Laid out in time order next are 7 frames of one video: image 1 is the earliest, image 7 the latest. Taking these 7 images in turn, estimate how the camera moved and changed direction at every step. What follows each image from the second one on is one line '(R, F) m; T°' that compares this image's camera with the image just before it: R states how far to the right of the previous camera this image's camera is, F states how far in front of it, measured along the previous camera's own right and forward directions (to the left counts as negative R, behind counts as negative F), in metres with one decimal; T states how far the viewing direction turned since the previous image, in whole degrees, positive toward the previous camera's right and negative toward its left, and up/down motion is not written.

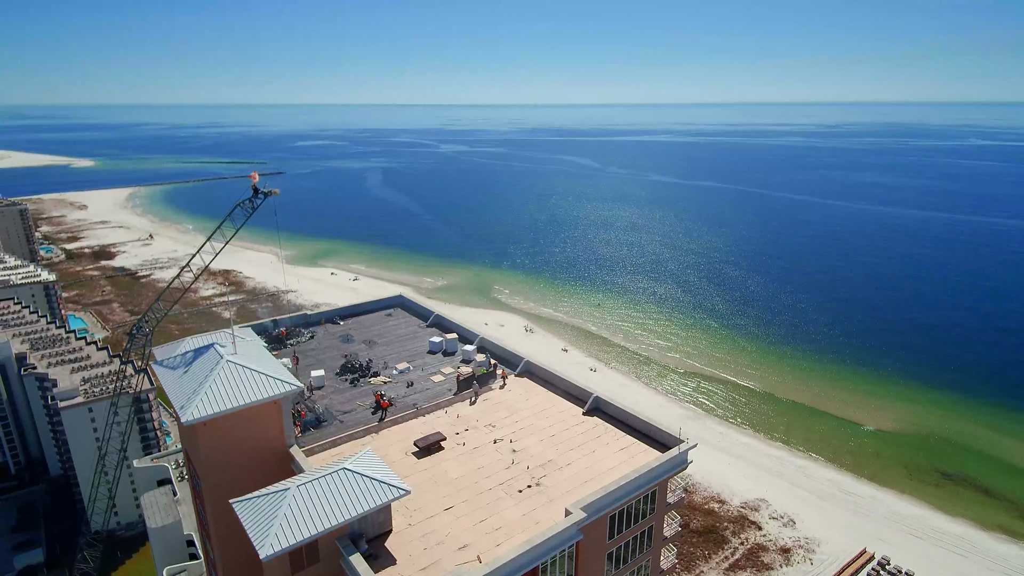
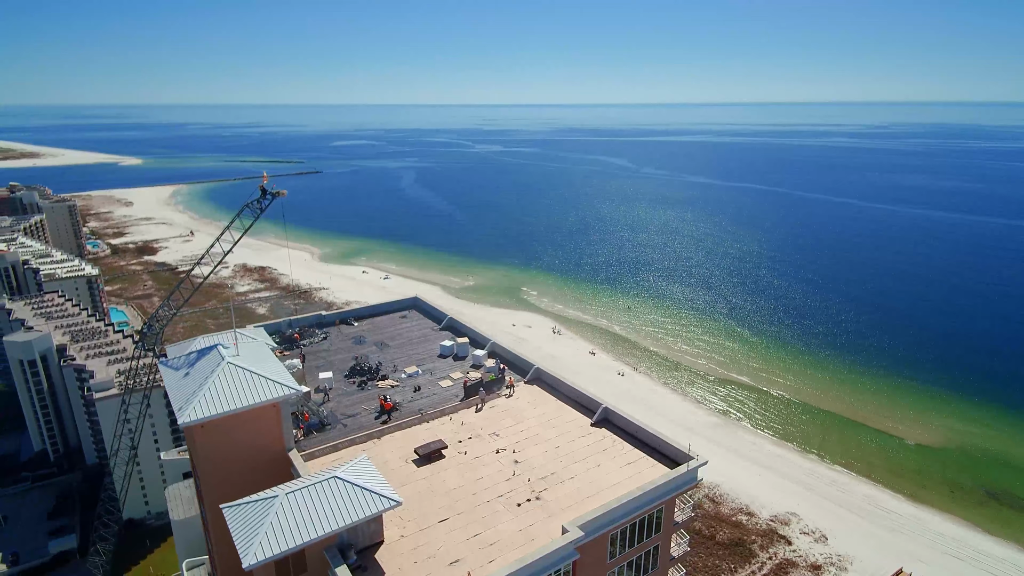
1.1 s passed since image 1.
(+0.6, +0.4) m; -3°
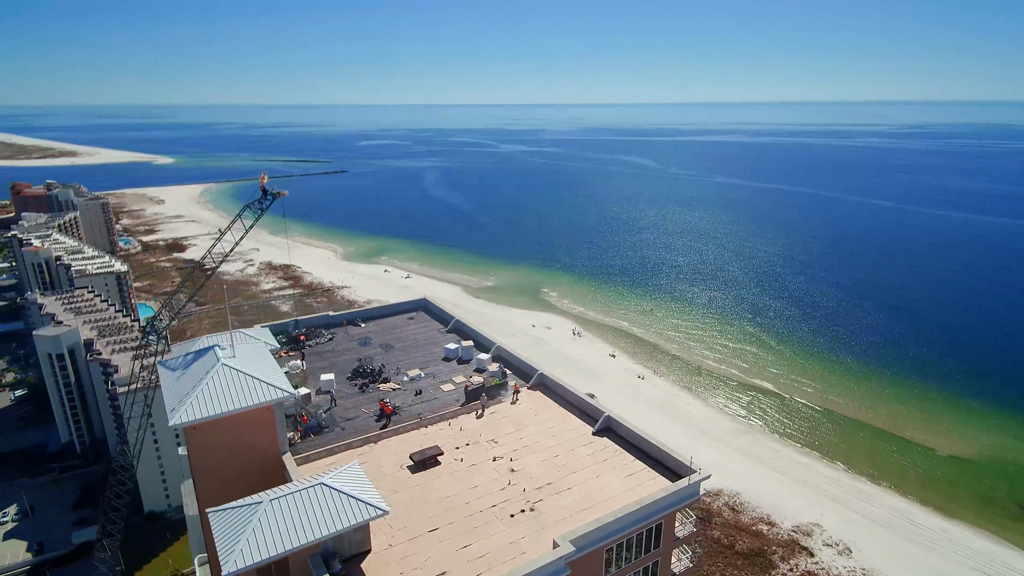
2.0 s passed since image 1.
(+0.6, +0.3) m; -2°
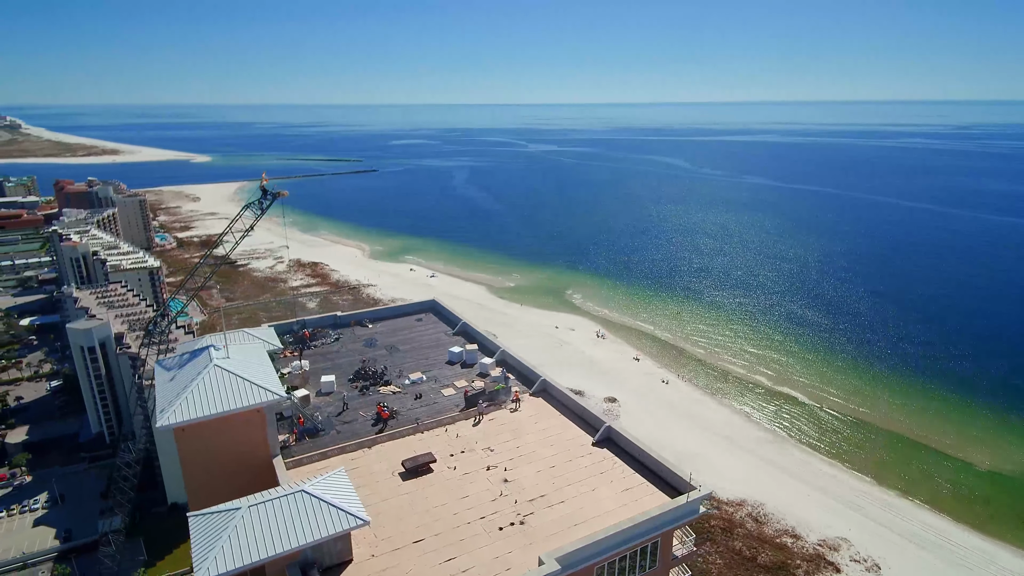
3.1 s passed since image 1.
(+0.7, +0.4) m; -3°
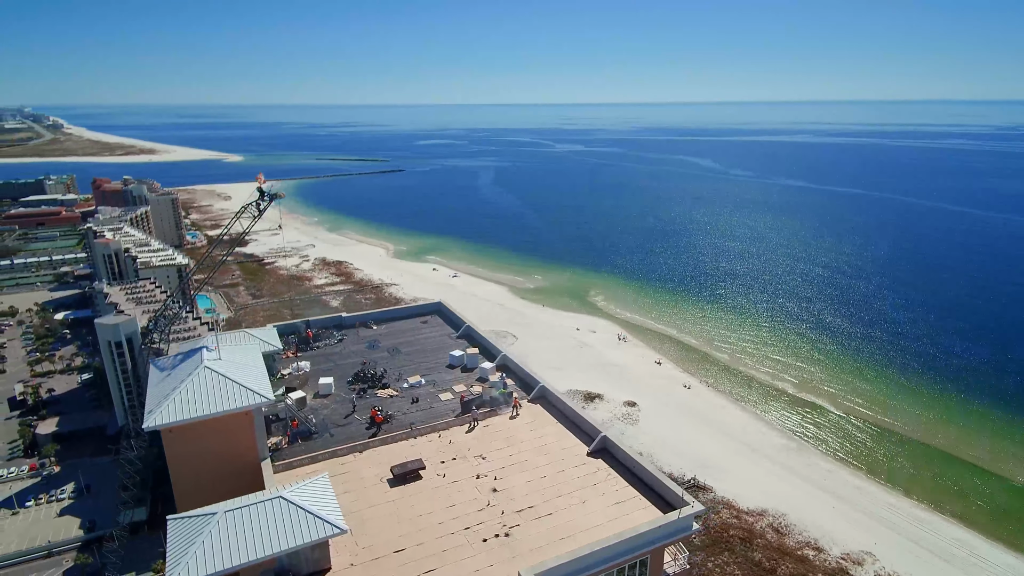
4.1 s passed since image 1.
(+0.8, +0.3) m; -3°
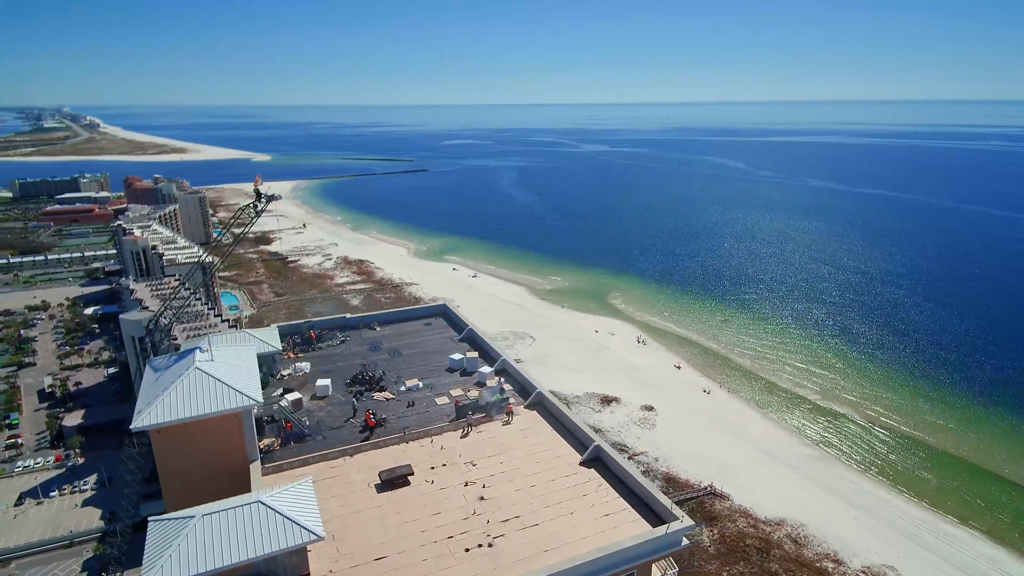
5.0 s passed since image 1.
(+0.7, +0.2) m; -2°
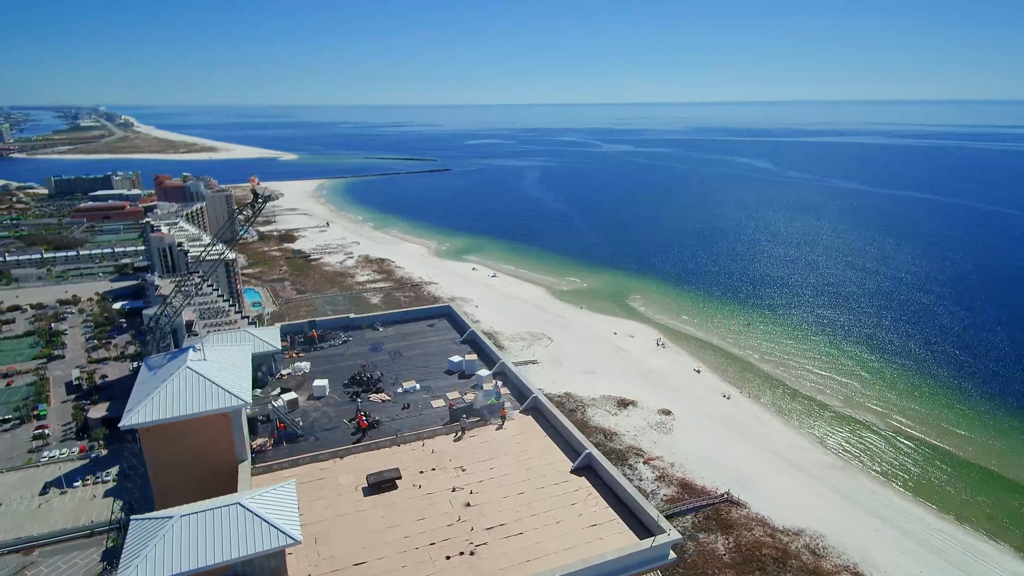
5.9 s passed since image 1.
(+0.7, +0.2) m; -2°
